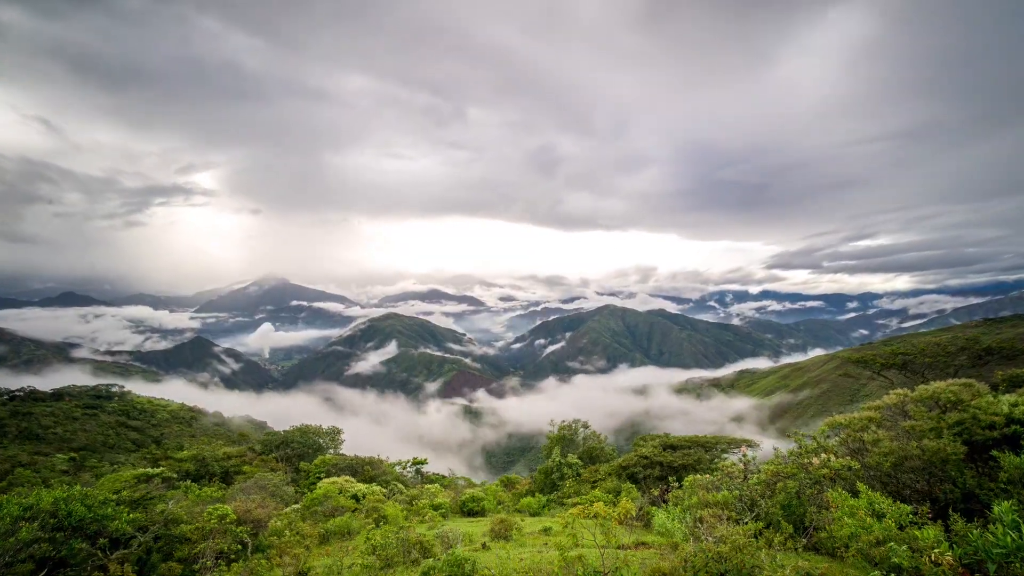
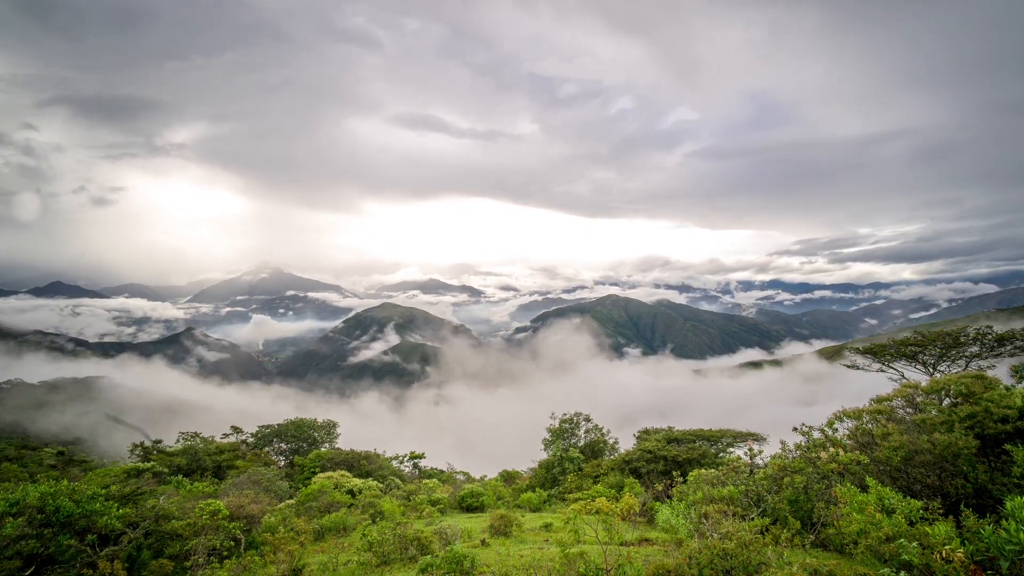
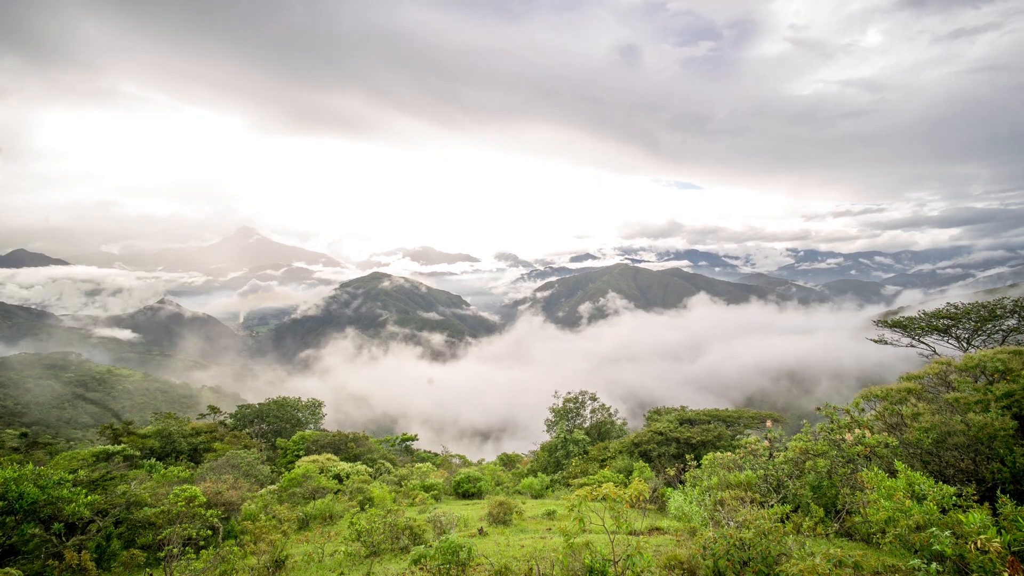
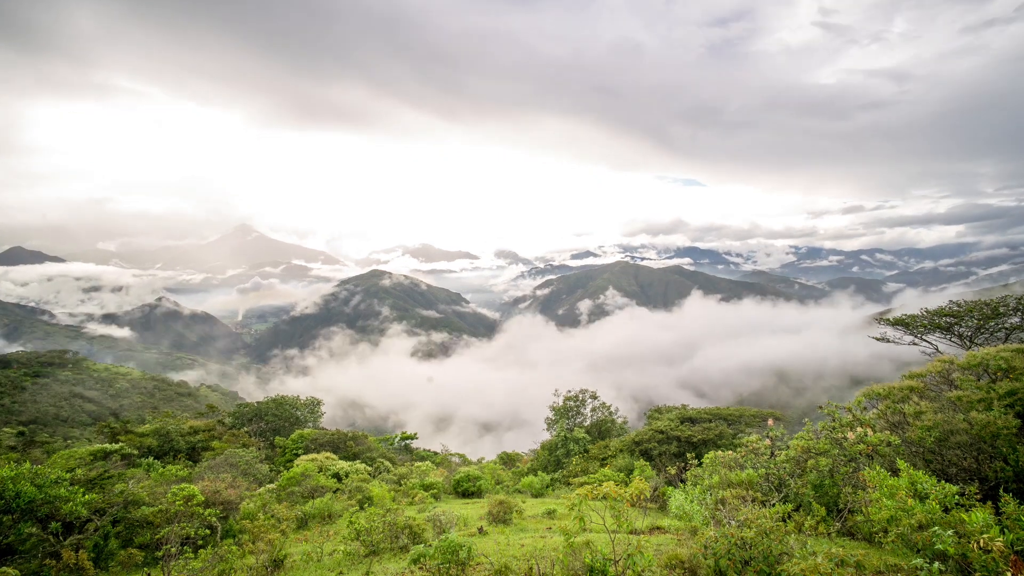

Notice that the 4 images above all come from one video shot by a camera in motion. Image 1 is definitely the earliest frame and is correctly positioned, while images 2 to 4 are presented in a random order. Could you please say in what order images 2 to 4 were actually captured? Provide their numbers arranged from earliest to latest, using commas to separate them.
2, 3, 4
